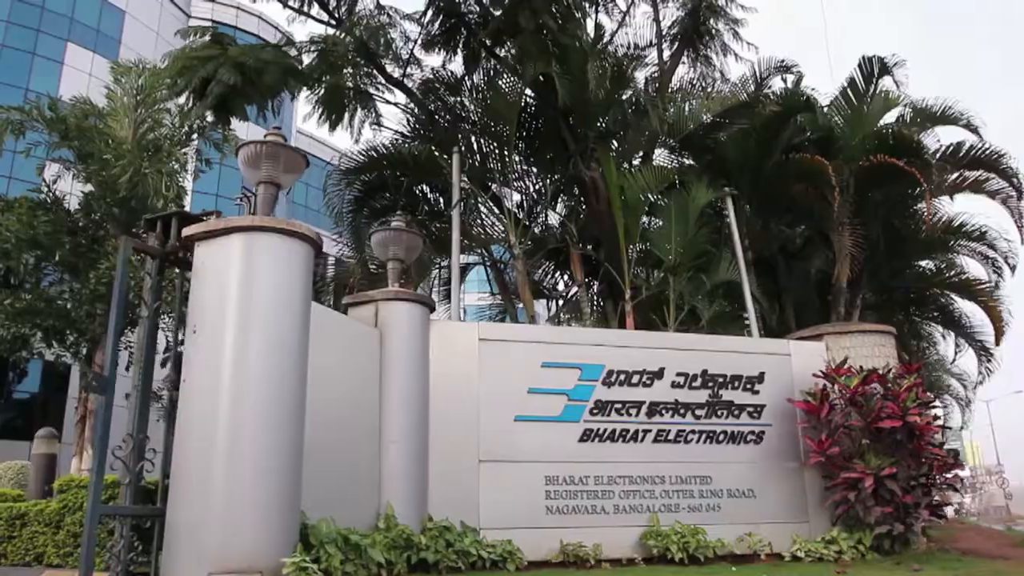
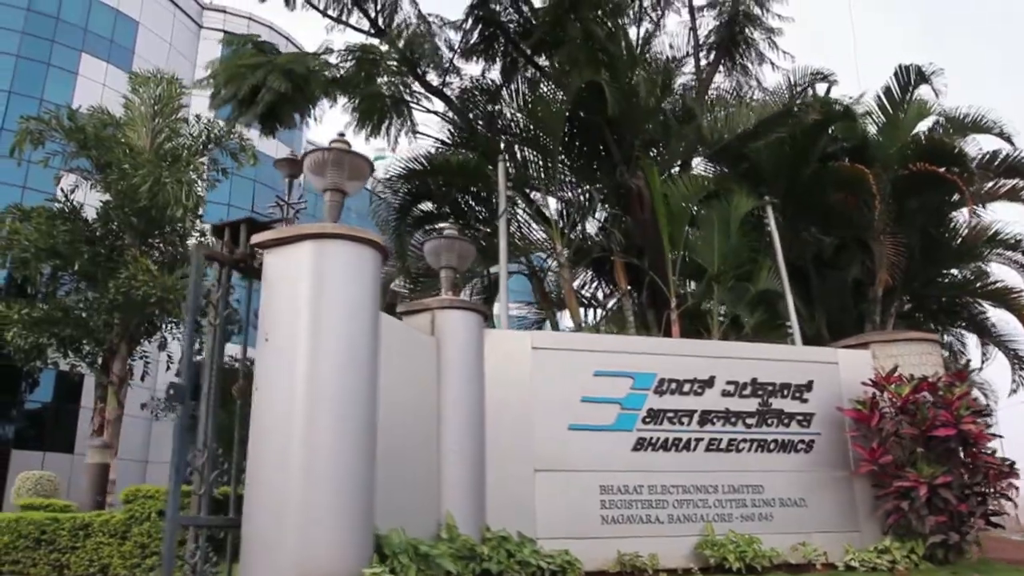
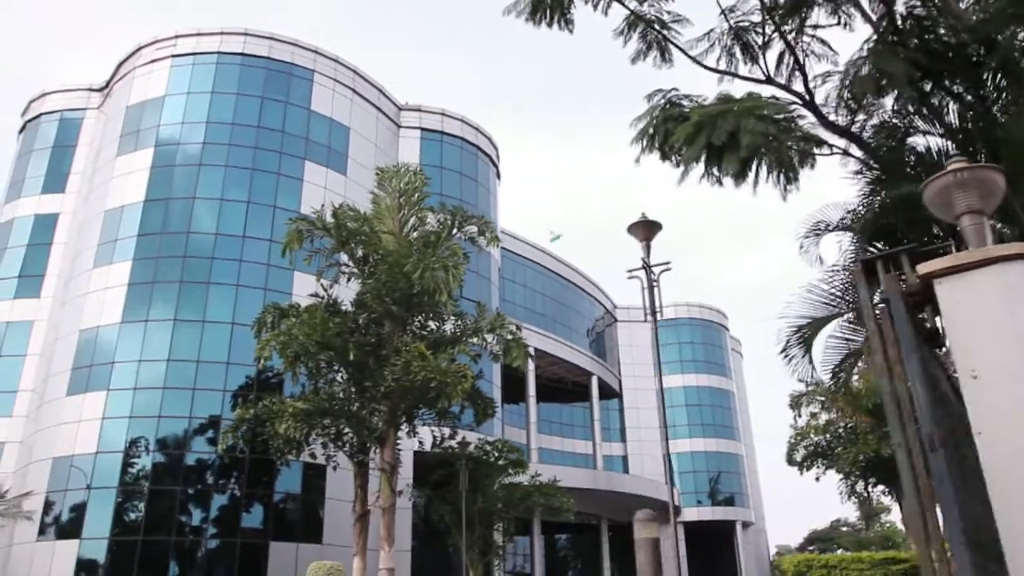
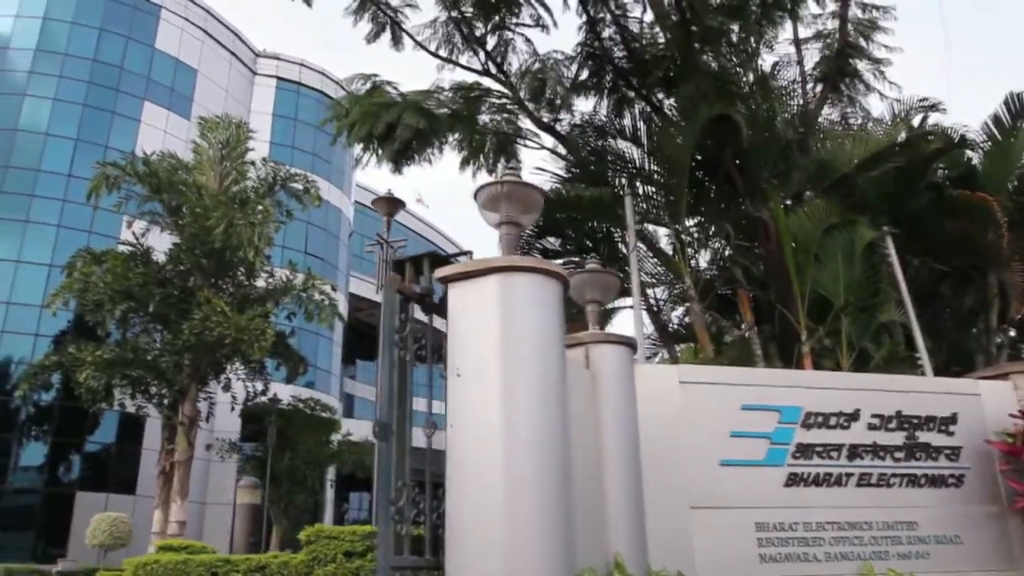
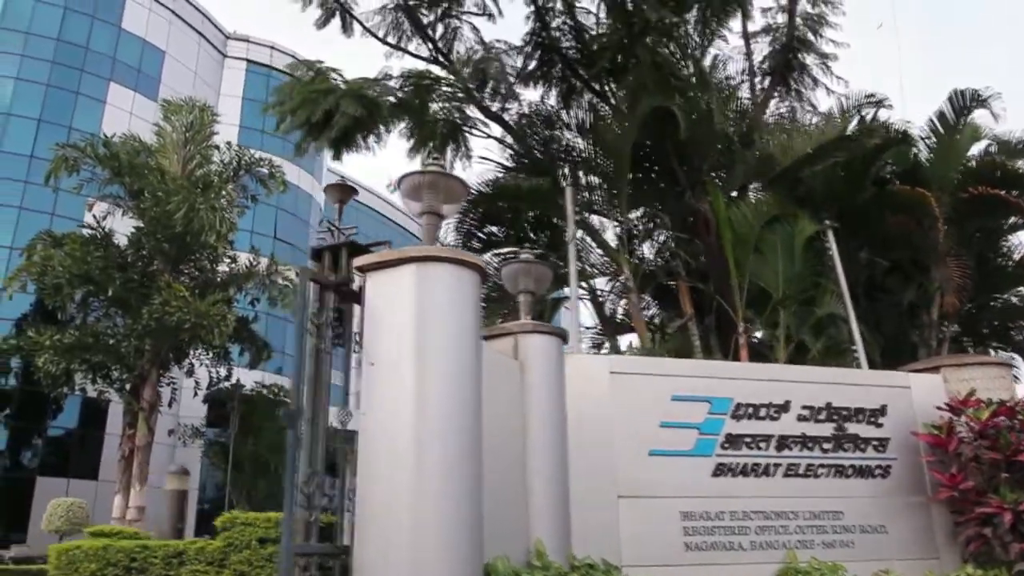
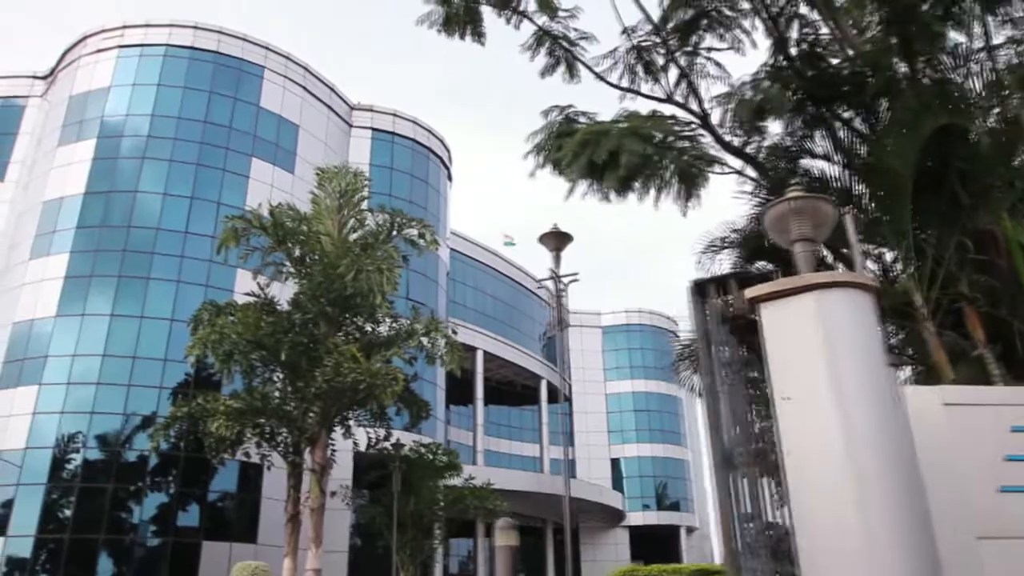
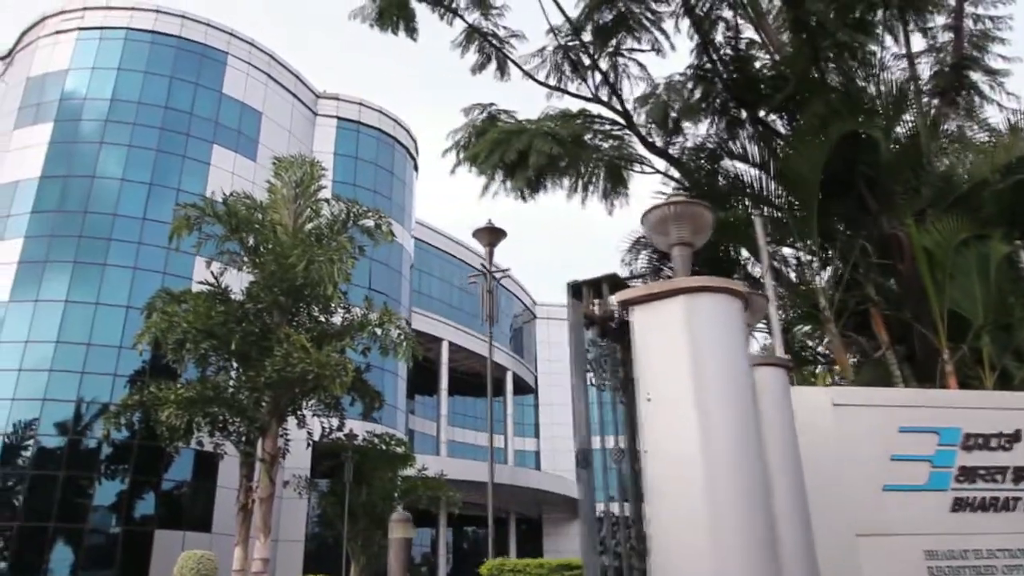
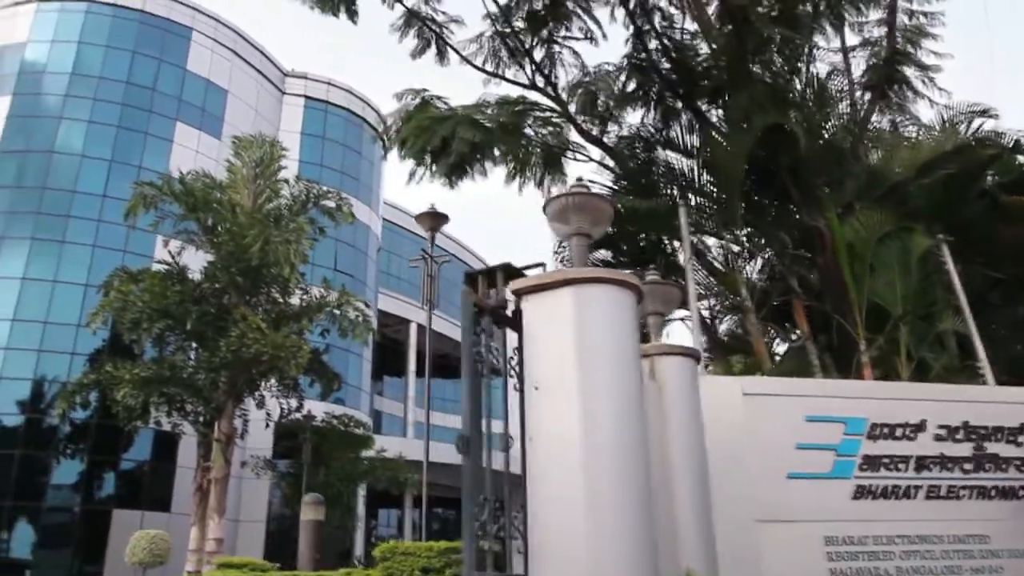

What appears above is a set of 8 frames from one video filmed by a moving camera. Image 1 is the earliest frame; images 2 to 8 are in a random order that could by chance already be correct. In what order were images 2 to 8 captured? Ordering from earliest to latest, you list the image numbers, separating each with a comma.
2, 5, 4, 8, 7, 6, 3
